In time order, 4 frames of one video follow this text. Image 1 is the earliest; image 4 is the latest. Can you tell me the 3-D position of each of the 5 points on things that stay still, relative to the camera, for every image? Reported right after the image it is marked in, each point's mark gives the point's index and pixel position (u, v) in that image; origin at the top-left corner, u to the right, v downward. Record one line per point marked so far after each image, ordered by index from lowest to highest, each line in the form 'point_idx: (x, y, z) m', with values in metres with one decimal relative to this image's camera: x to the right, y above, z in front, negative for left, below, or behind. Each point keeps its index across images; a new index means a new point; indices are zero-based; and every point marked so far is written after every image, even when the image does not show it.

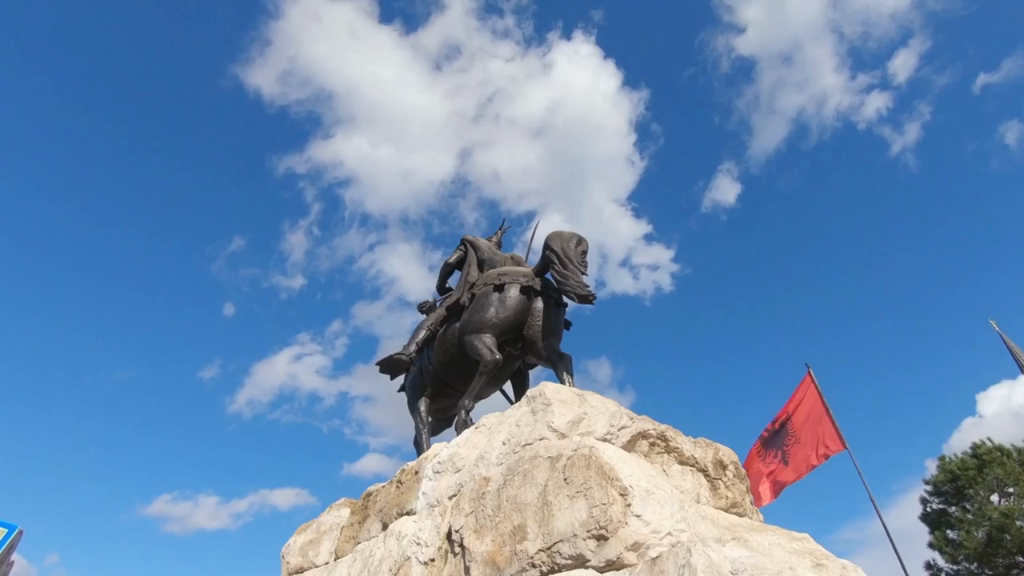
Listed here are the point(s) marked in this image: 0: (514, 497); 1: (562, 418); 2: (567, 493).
0: (0.0, -1.7, +6.4) m
1: (+0.5, -1.2, +7.4) m
2: (+0.4, -1.5, +5.9) m
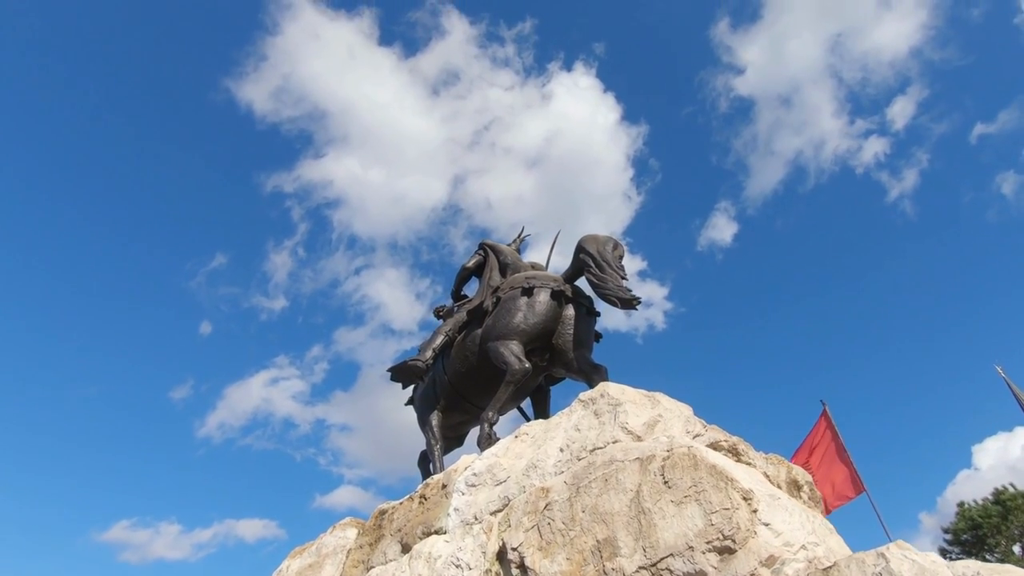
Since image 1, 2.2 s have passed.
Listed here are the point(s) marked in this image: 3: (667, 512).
0: (+0.5, -1.4, +5.3) m
1: (+1.0, -1.0, +6.3) m
2: (+0.9, -1.2, +4.8) m
3: (+0.9, -1.3, +4.7) m
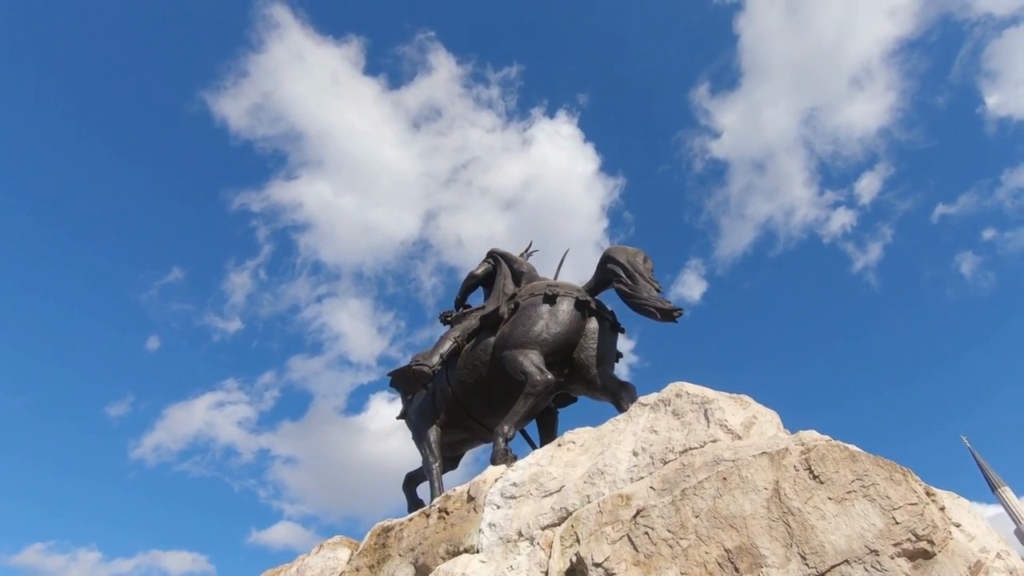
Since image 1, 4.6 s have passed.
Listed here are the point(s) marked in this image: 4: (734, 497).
0: (+1.1, -1.2, +4.4) m
1: (+1.5, -0.9, +5.5) m
2: (+1.5, -1.0, +3.9) m
3: (+1.5, -1.1, +3.9) m
4: (+1.2, -1.1, +4.4) m
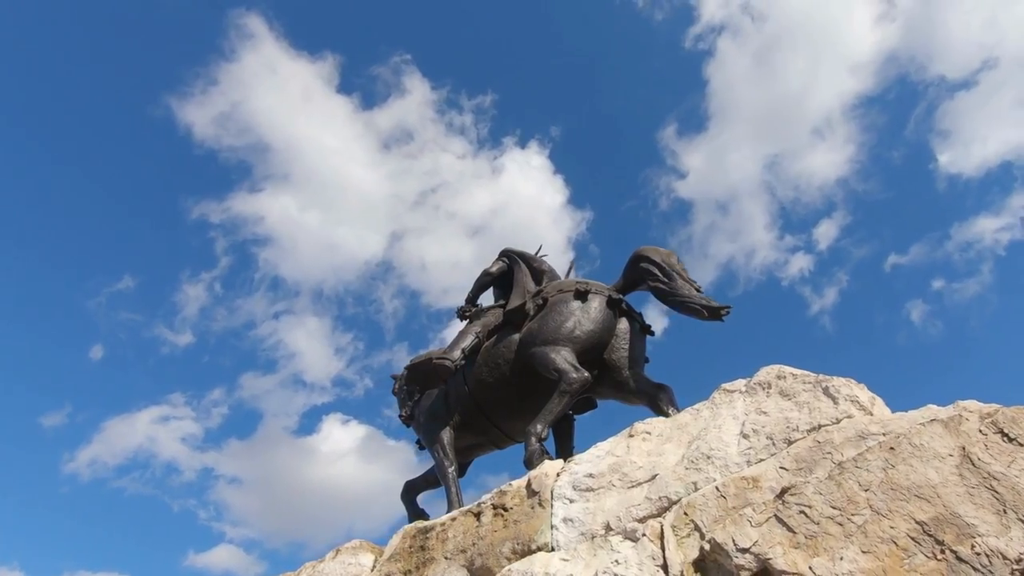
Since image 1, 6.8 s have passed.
0: (+1.8, -0.9, +3.9) m
1: (+2.2, -0.7, +5.1) m
2: (+2.3, -0.7, +3.5) m
3: (+2.3, -0.8, +3.5) m
4: (+1.9, -0.8, +3.9) m
